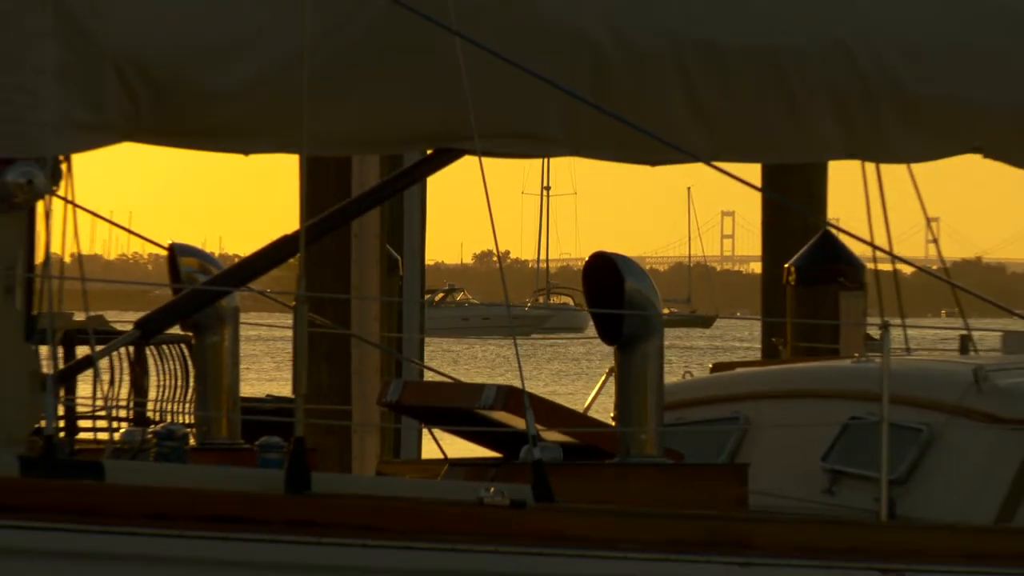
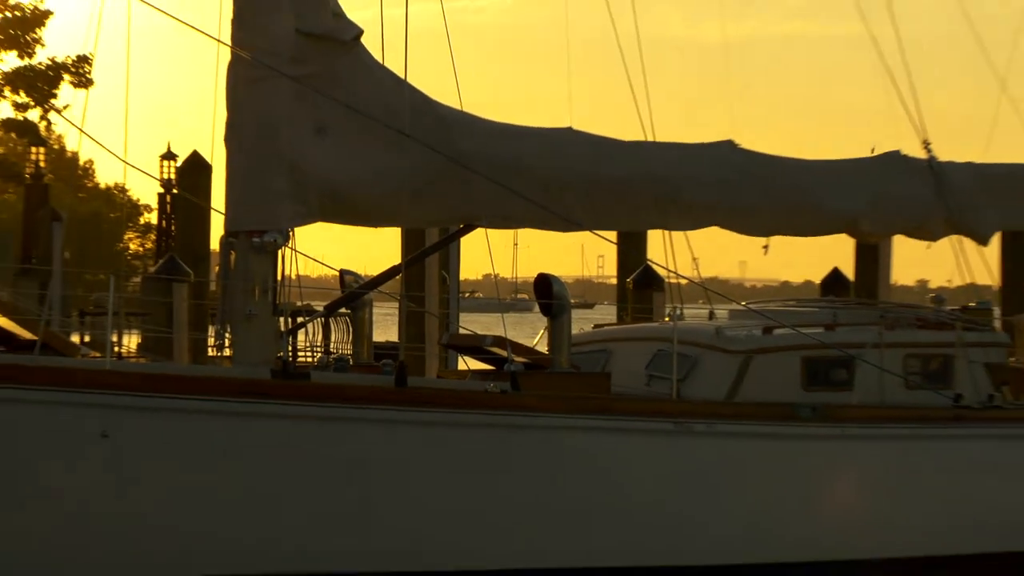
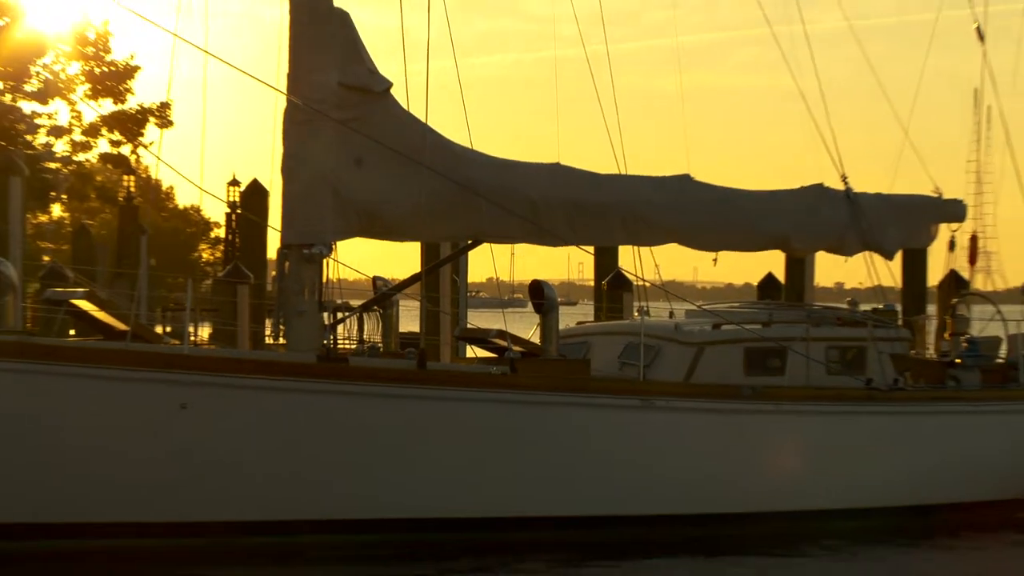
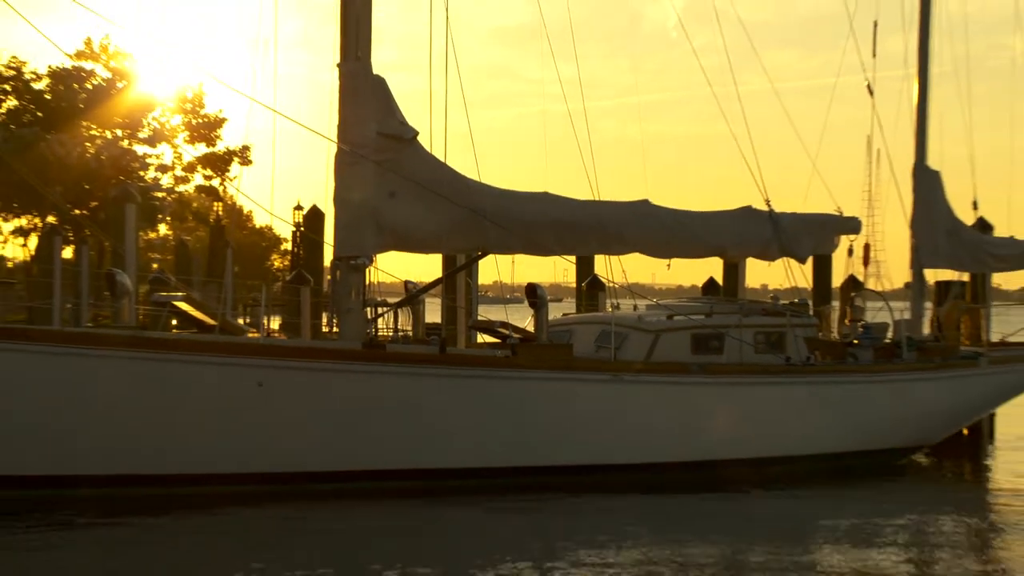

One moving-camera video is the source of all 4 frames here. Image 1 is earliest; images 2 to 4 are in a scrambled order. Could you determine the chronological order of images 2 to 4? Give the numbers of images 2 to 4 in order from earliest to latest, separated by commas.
2, 3, 4
